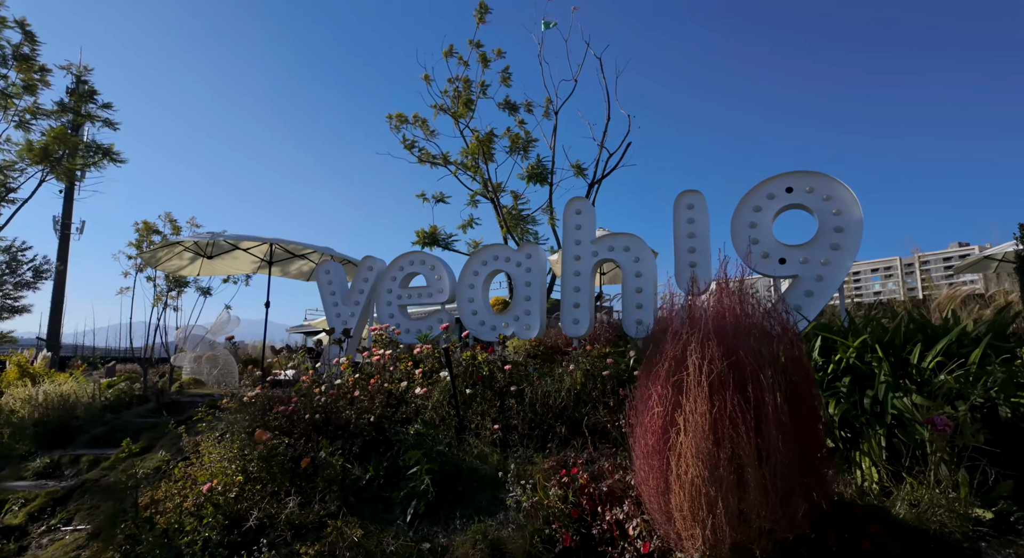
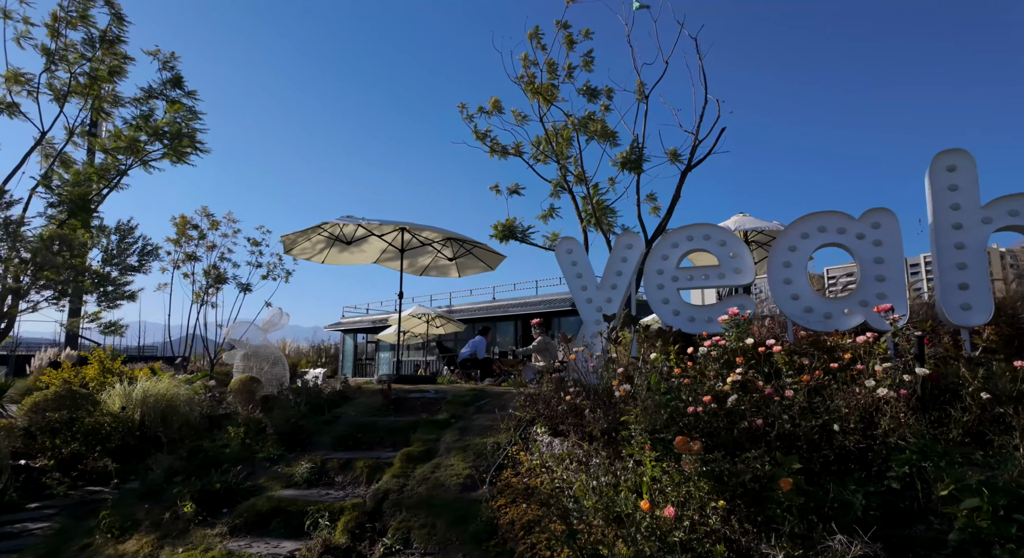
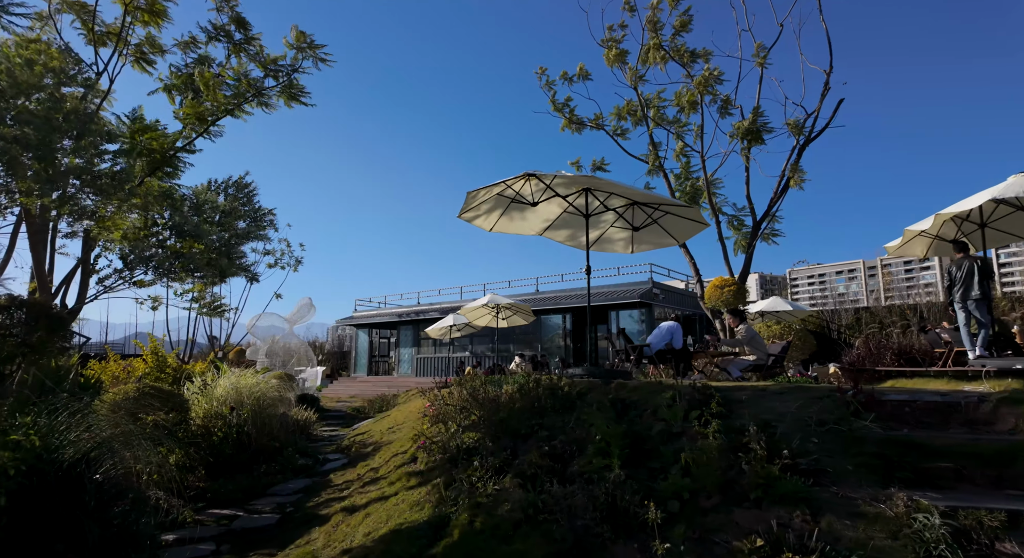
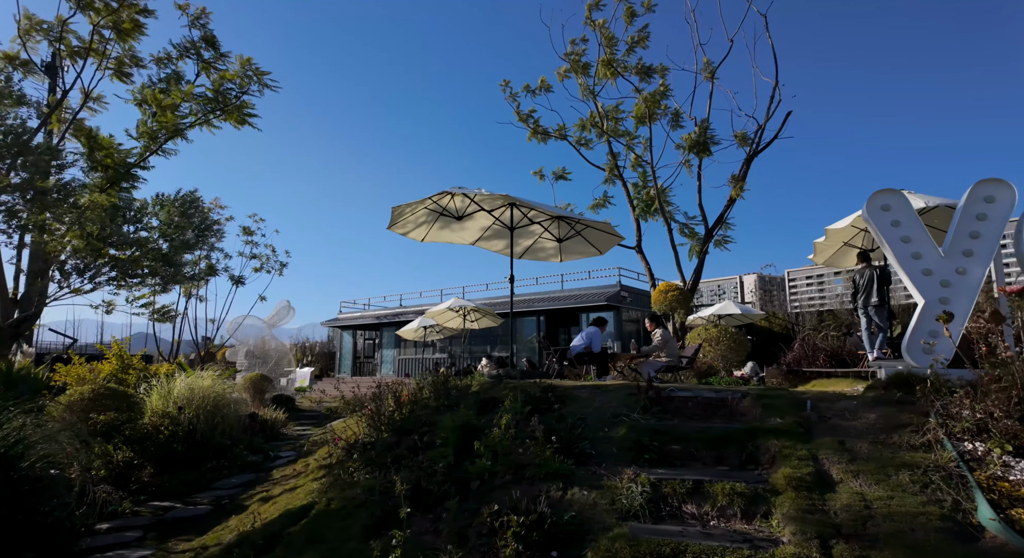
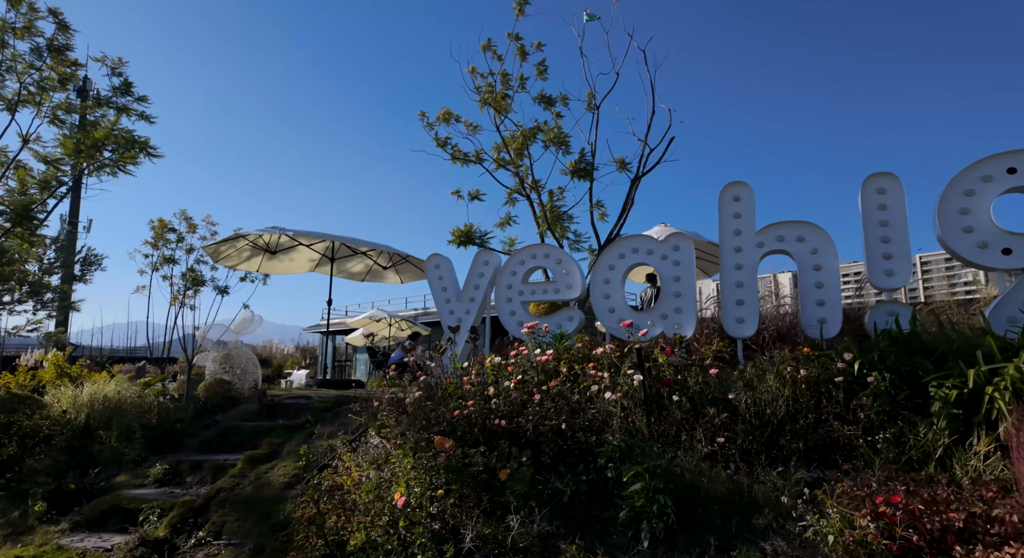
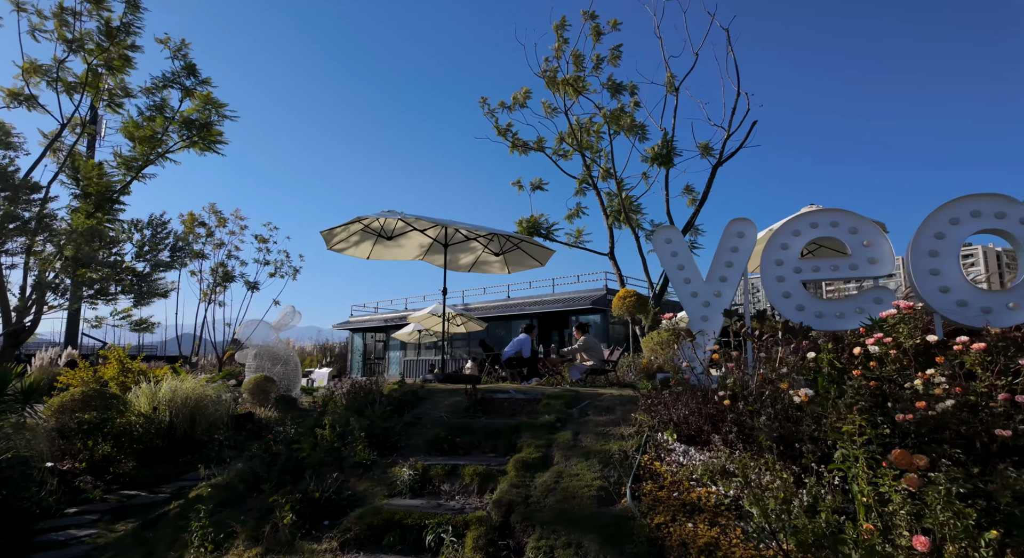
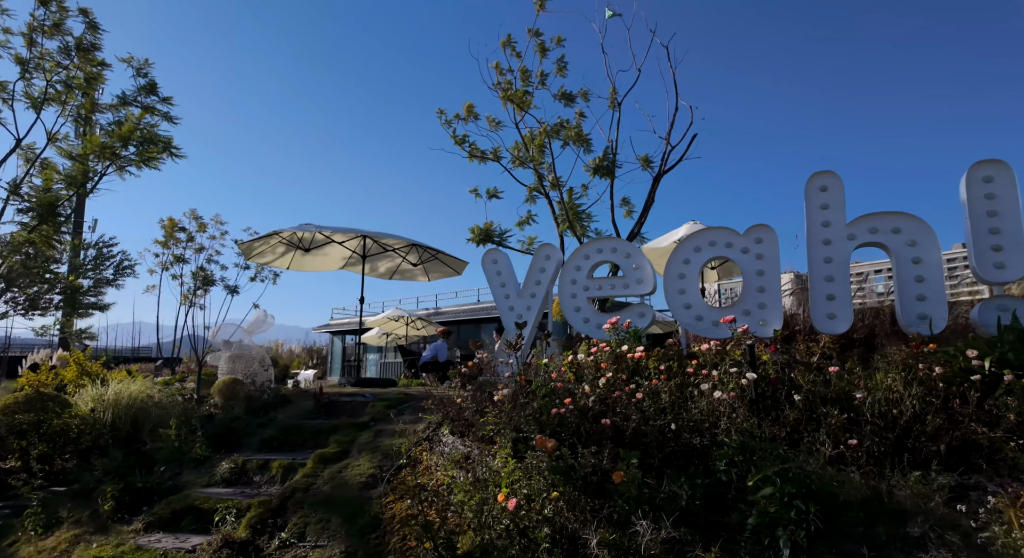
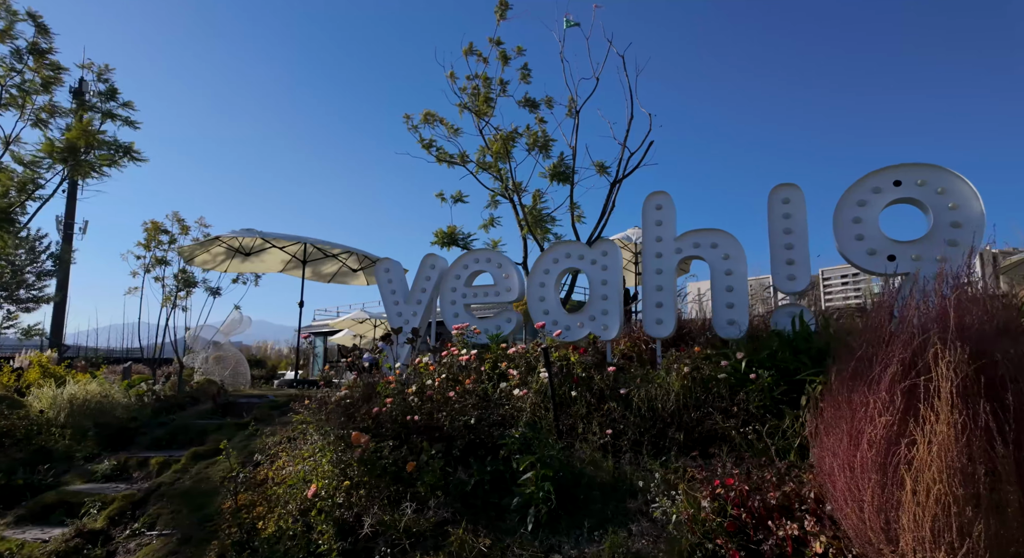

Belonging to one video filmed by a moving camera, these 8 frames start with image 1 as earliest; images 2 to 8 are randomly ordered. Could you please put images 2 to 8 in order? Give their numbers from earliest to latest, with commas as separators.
8, 5, 7, 2, 6, 4, 3
